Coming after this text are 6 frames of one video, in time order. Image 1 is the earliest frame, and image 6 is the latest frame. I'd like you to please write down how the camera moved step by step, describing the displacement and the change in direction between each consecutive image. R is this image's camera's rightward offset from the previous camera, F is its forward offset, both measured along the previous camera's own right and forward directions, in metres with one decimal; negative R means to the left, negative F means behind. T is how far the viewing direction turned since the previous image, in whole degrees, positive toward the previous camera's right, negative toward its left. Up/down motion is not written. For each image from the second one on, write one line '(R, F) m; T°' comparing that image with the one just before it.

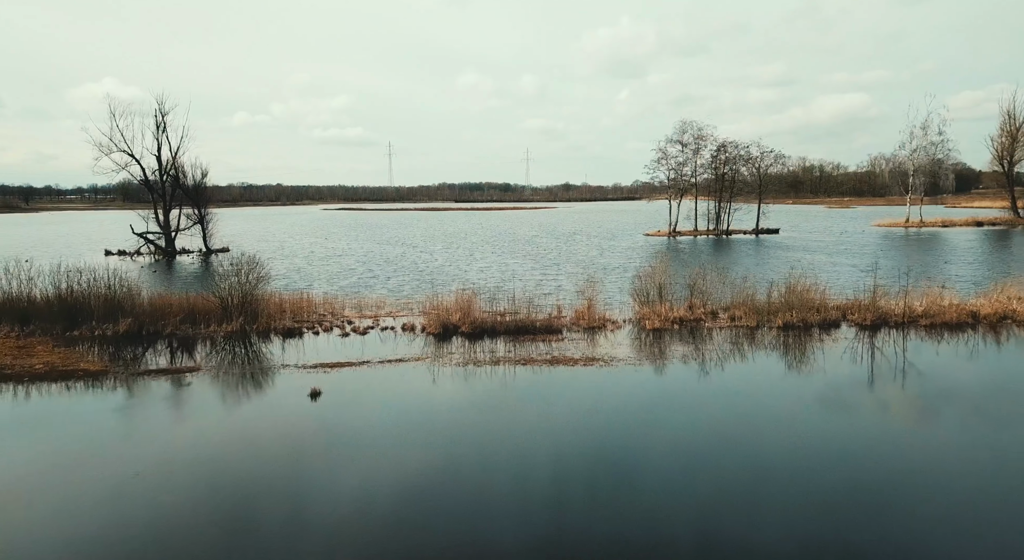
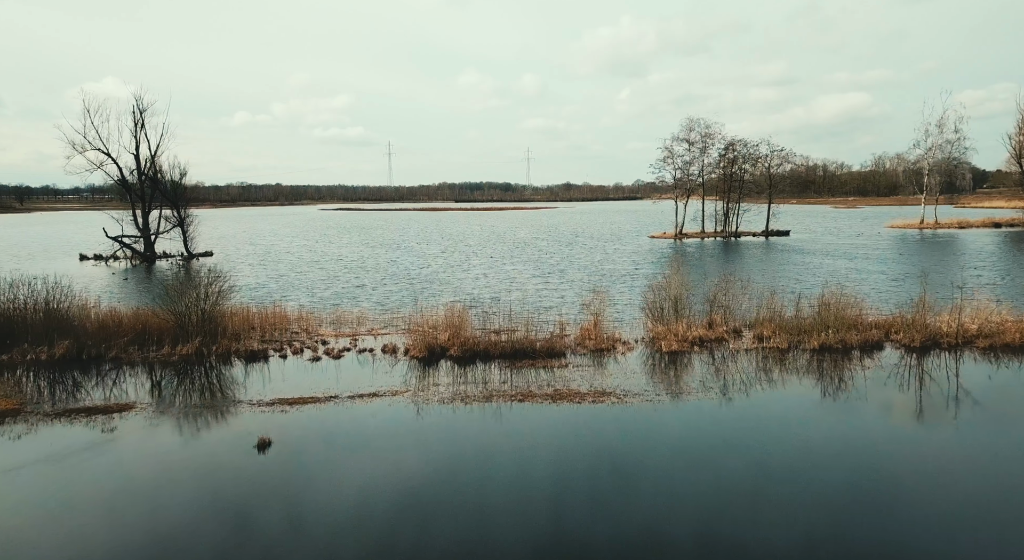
(+0.1, +2.6) m; 0°
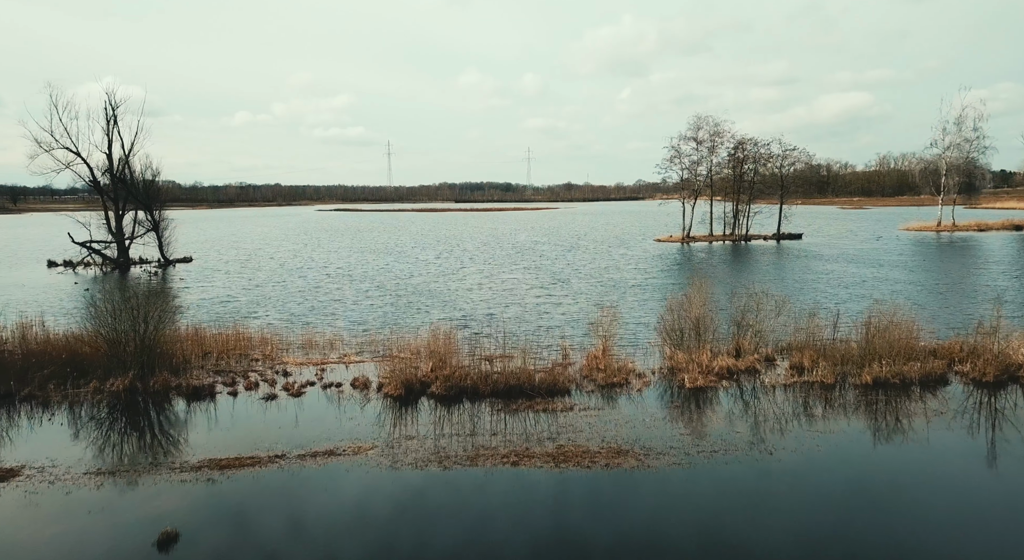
(+0.2, +2.8) m; 0°
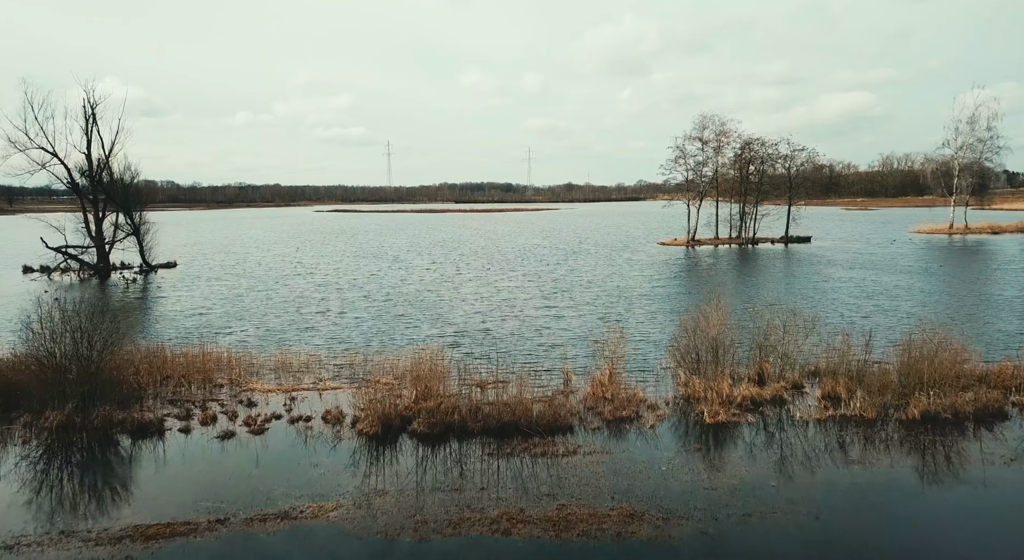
(+0.1, +1.9) m; 0°
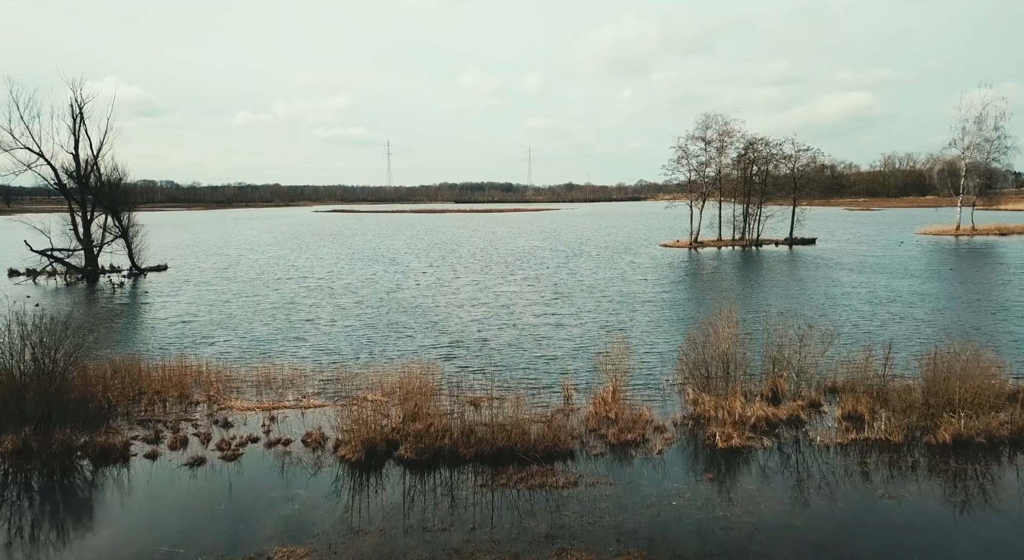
(+0.1, +1.0) m; 0°
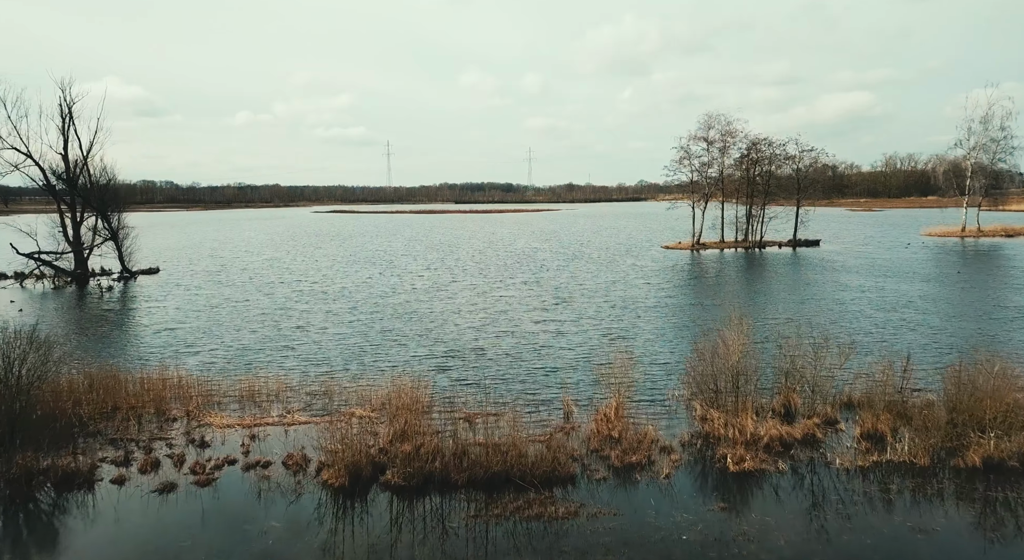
(+0.1, +0.8) m; 0°
